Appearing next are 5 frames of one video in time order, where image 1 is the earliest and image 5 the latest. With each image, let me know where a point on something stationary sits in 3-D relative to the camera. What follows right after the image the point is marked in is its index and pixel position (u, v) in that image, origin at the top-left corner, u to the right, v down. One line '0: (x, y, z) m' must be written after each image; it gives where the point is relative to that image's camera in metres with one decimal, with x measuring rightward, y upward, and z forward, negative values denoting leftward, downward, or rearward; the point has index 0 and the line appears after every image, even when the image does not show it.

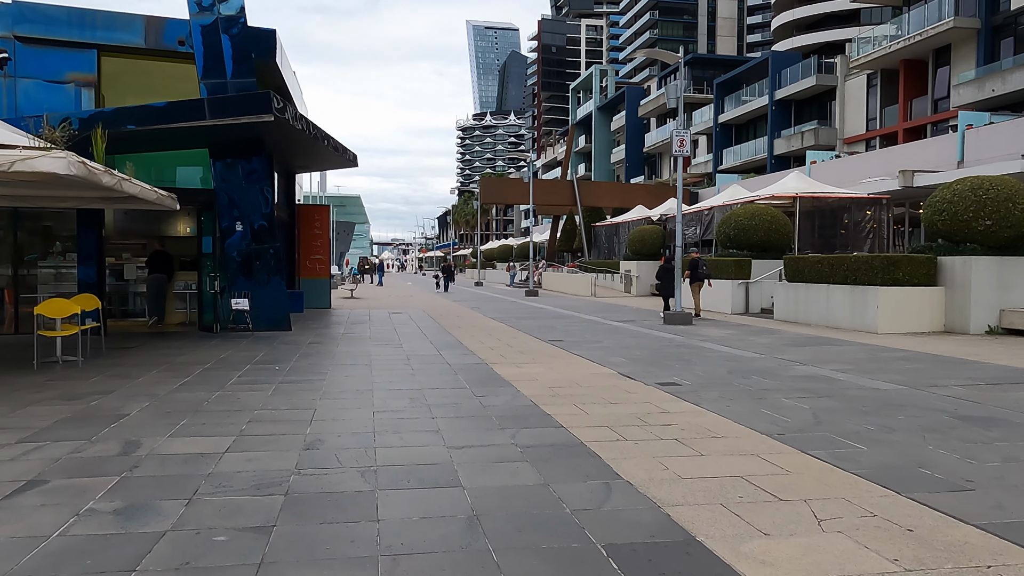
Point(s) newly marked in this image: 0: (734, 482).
0: (+1.4, -1.2, +4.7) m
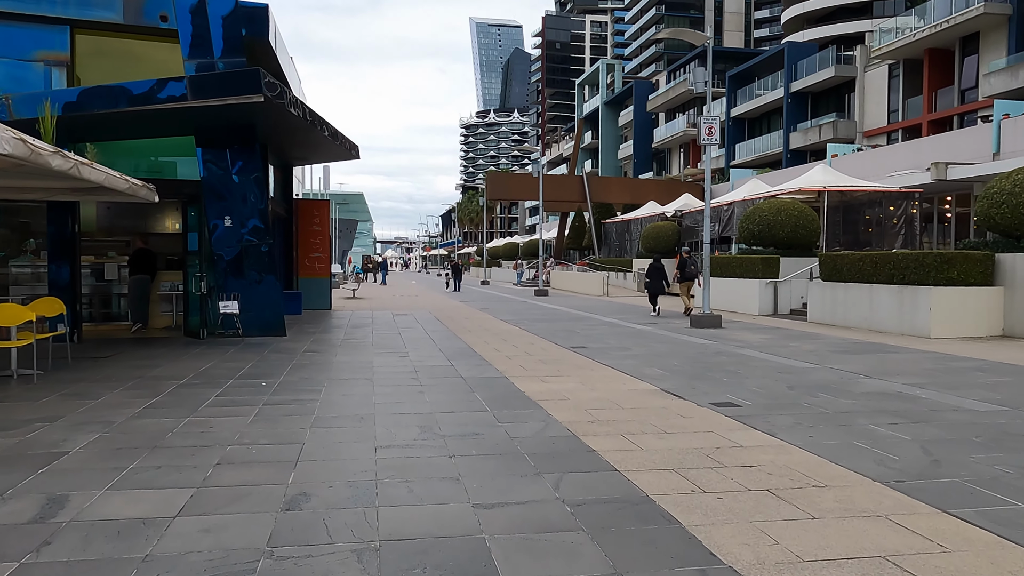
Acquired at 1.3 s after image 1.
0: (+1.6, -1.3, +3.3) m
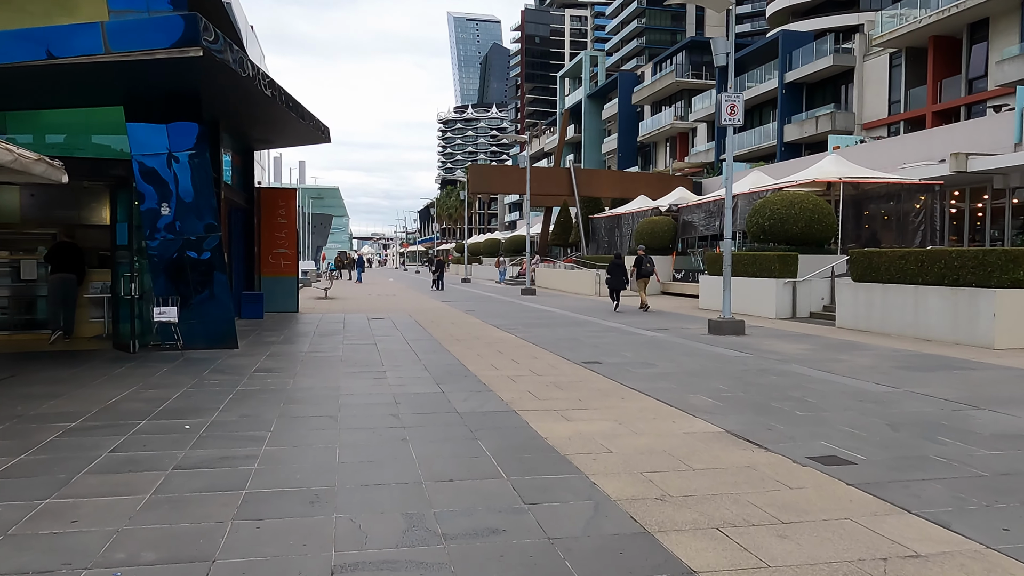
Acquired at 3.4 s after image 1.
0: (+1.9, -1.3, +1.3) m
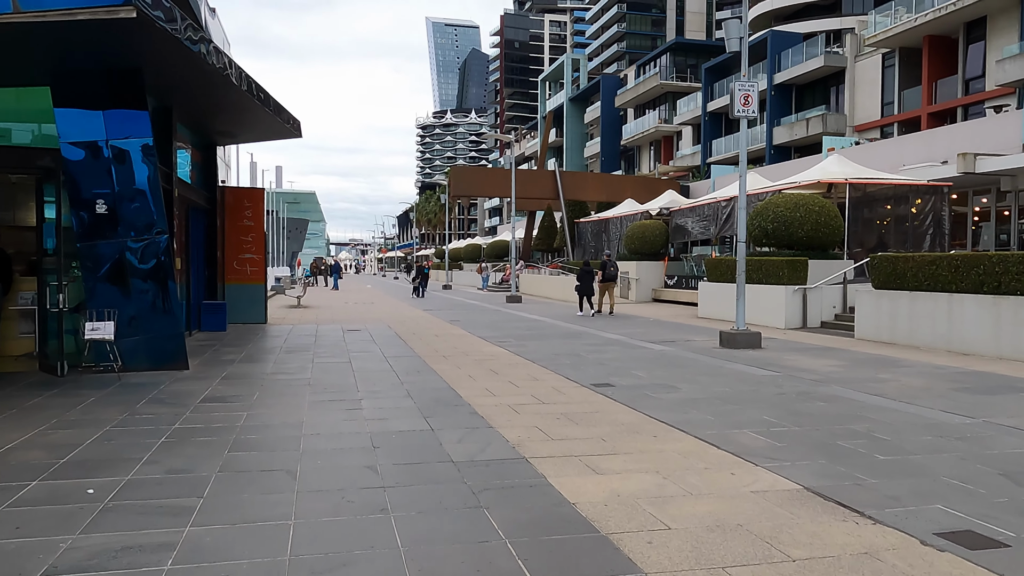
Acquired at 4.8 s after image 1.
0: (+2.1, -1.4, -0.2) m
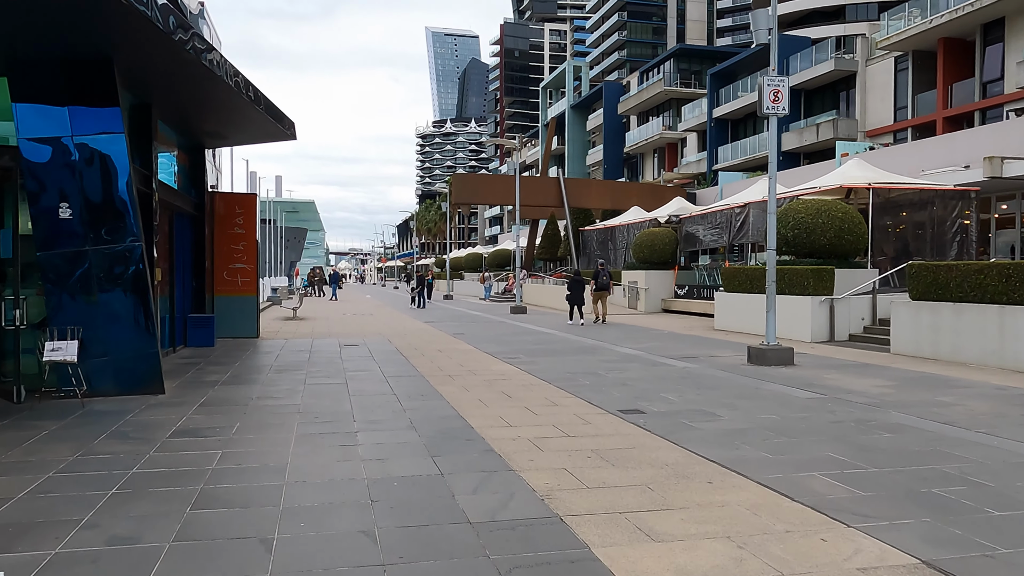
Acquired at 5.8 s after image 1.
0: (+2.3, -1.4, -1.2) m
